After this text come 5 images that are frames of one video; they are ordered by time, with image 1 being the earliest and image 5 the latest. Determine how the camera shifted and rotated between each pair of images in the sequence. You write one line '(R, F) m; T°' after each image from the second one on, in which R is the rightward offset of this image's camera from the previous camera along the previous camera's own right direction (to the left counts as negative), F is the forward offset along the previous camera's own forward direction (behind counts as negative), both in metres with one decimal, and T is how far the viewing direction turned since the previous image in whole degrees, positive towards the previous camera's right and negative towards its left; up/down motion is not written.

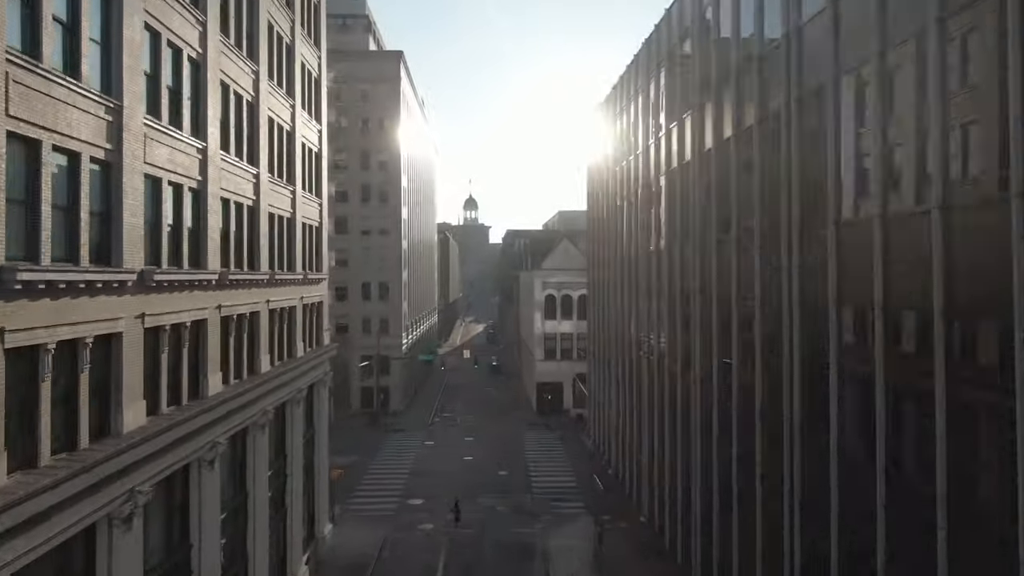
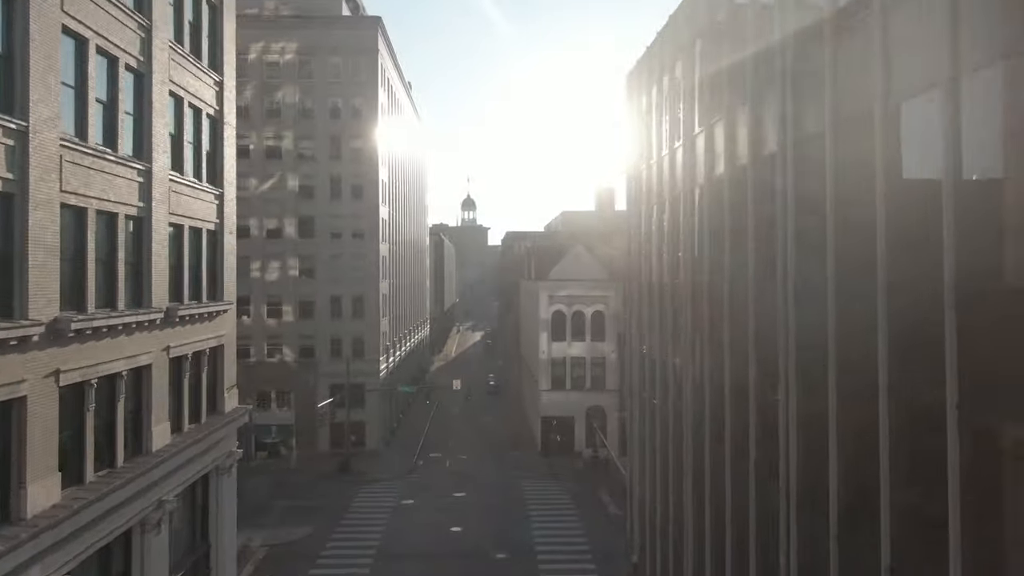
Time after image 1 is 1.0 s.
(-0.1, +9.8) m; 0°
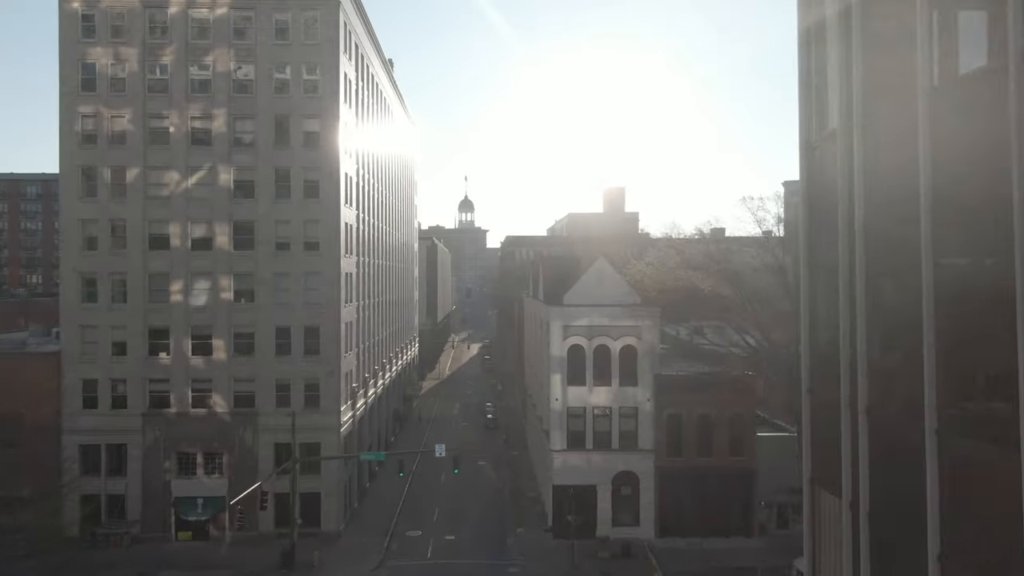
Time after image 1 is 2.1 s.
(-0.2, +11.4) m; 0°
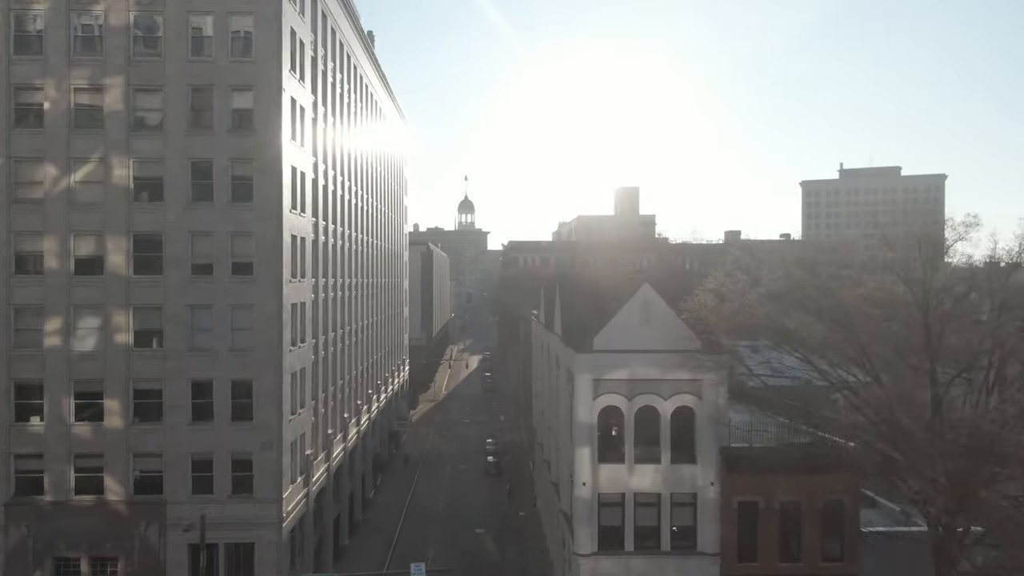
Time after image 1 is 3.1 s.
(-0.3, +10.2) m; 0°
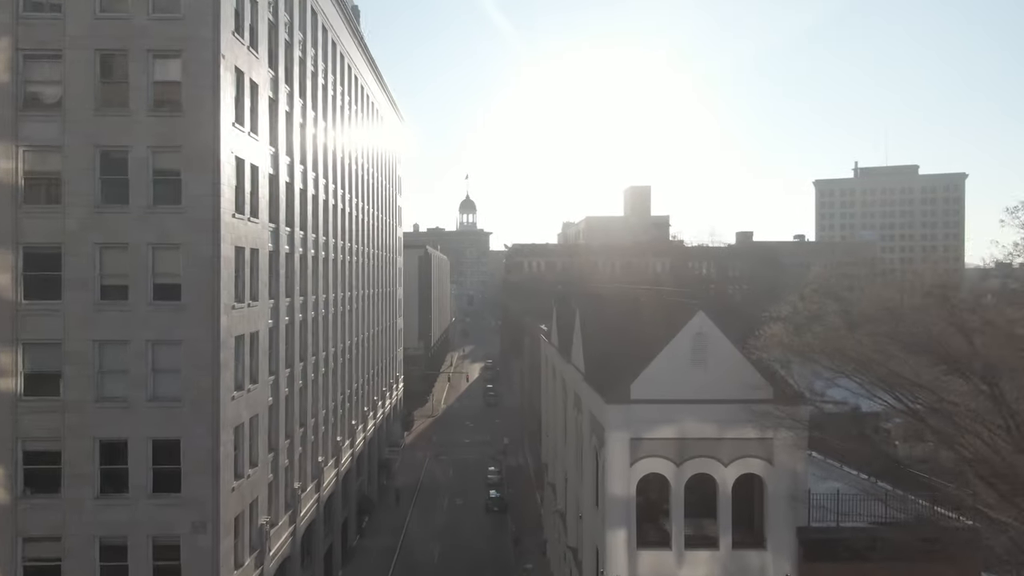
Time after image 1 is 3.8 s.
(-0.3, +6.3) m; 0°
